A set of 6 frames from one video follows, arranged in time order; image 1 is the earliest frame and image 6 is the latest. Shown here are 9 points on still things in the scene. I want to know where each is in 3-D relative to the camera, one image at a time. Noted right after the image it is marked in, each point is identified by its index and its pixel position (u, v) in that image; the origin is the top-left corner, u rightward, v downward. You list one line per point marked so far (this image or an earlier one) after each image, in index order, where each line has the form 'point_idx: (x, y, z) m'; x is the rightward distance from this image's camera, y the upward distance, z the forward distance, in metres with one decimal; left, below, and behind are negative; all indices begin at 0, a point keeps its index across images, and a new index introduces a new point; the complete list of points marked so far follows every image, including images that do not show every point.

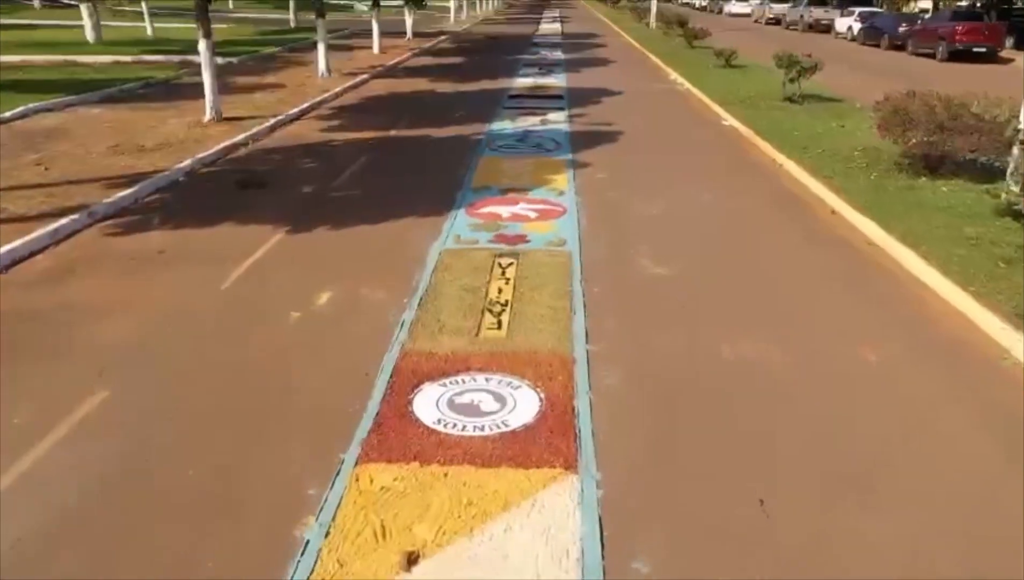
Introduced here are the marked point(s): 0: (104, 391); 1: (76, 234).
0: (-2.8, -0.7, +5.6) m
1: (-4.8, +0.6, +8.9) m
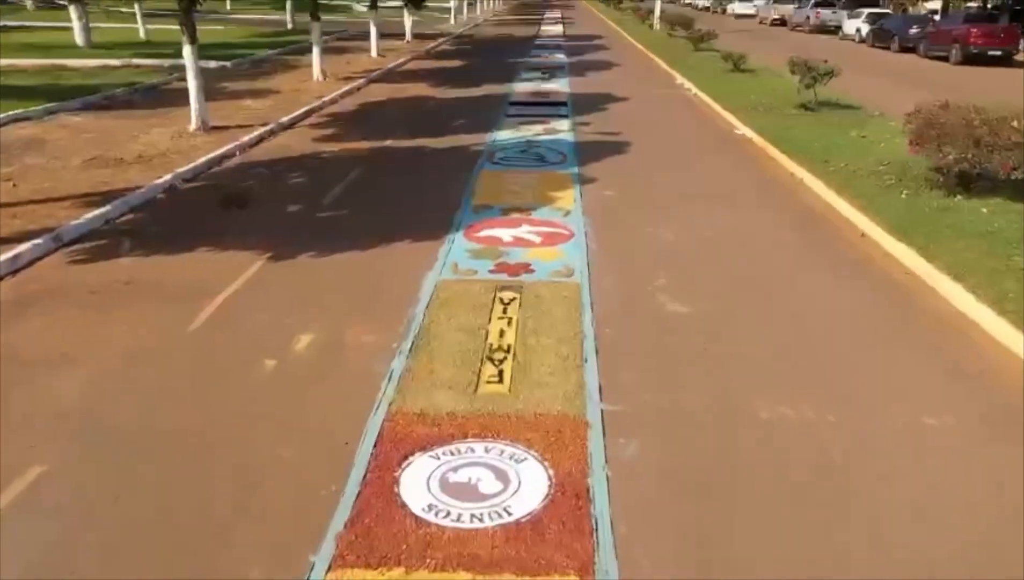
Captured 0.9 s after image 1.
0: (-2.8, -1.0, +4.8) m
1: (-4.8, +0.3, +8.1) m
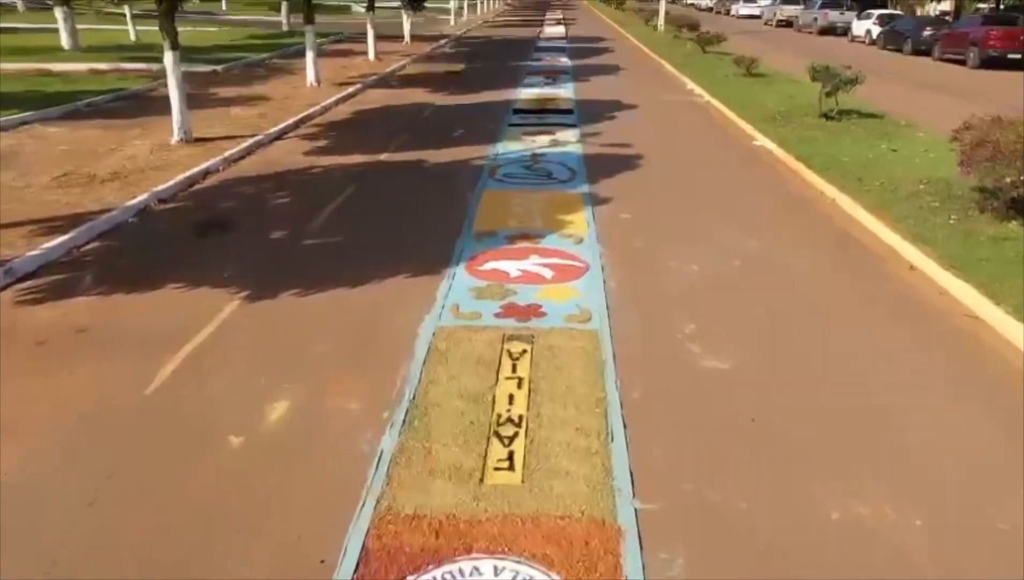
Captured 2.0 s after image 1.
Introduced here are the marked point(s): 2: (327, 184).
0: (-2.7, -1.4, +3.9) m
1: (-4.7, -0.1, +7.2) m
2: (-2.6, +1.5, +11.2) m
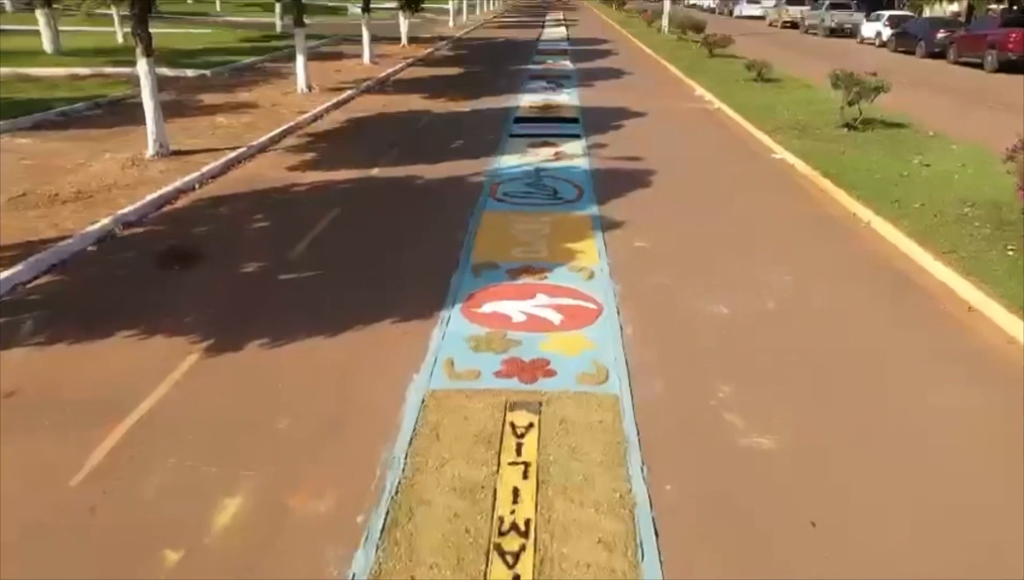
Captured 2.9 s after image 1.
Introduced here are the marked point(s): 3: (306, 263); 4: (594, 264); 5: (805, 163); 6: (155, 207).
0: (-2.7, -1.8, +2.9) m
1: (-4.7, -0.5, +6.2) m
2: (-2.6, +1.1, +10.3) m
3: (-2.1, +0.3, +8.2) m
4: (+0.8, +0.3, +8.0) m
5: (+4.3, +1.9, +11.9) m
6: (-4.4, +1.0, +10.1) m
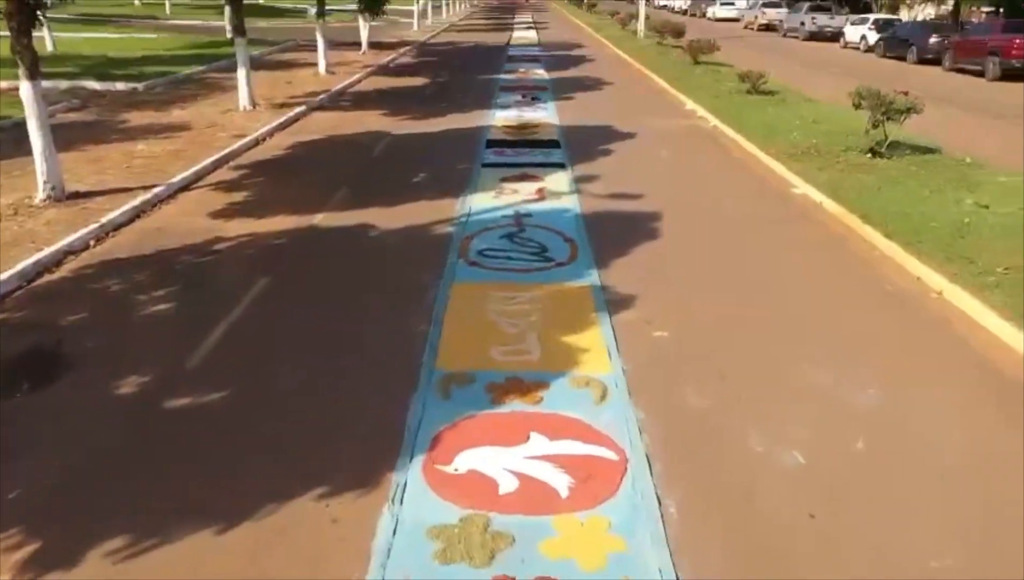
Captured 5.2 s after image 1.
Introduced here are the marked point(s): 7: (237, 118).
0: (-2.6, -2.7, +0.6) m
1: (-4.7, -1.4, +3.9) m
2: (-2.8, +0.2, +8.0) m
3: (-2.2, -0.6, +6.0) m
4: (+0.7, -0.6, +5.9) m
5: (+4.0, +1.1, +10.0) m
6: (-4.7, +0.1, +7.7) m
7: (-5.6, +3.5, +16.3) m
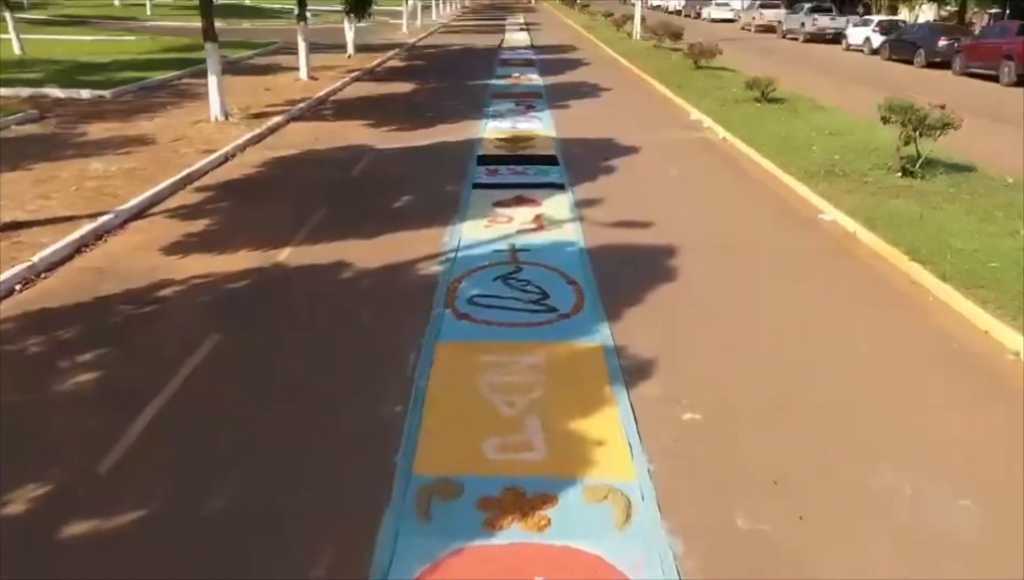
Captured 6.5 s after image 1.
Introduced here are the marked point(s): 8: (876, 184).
0: (-2.6, -3.2, -0.6) m
1: (-4.7, -1.9, +2.6) m
2: (-2.8, -0.3, +6.8) m
3: (-2.2, -1.1, +4.7) m
4: (+0.7, -1.1, +4.7) m
5: (+4.0, +0.6, +8.8) m
6: (-4.7, -0.4, +6.5) m
7: (-5.7, +3.0, +15.1) m
8: (+4.9, +1.4, +10.7) m
